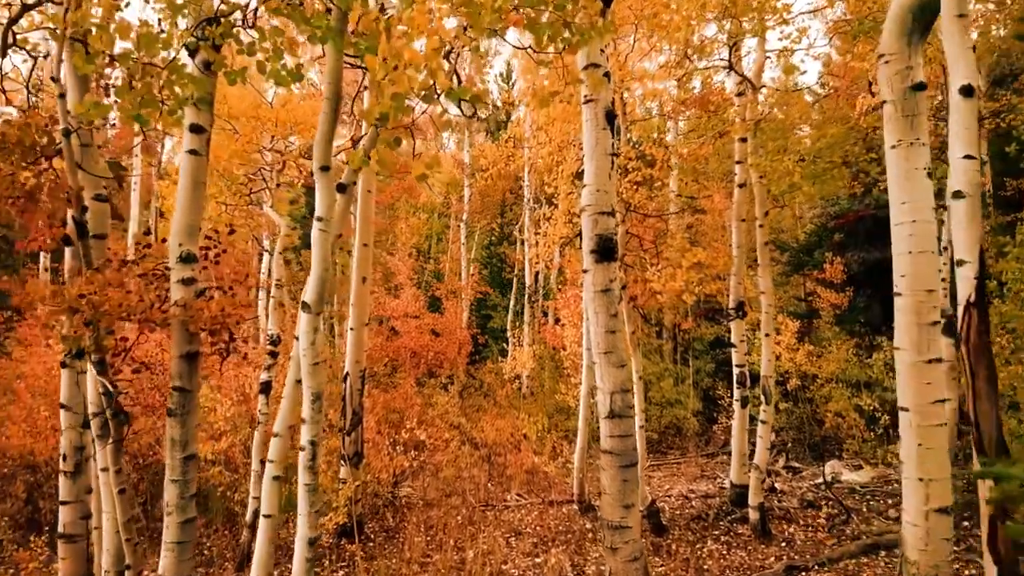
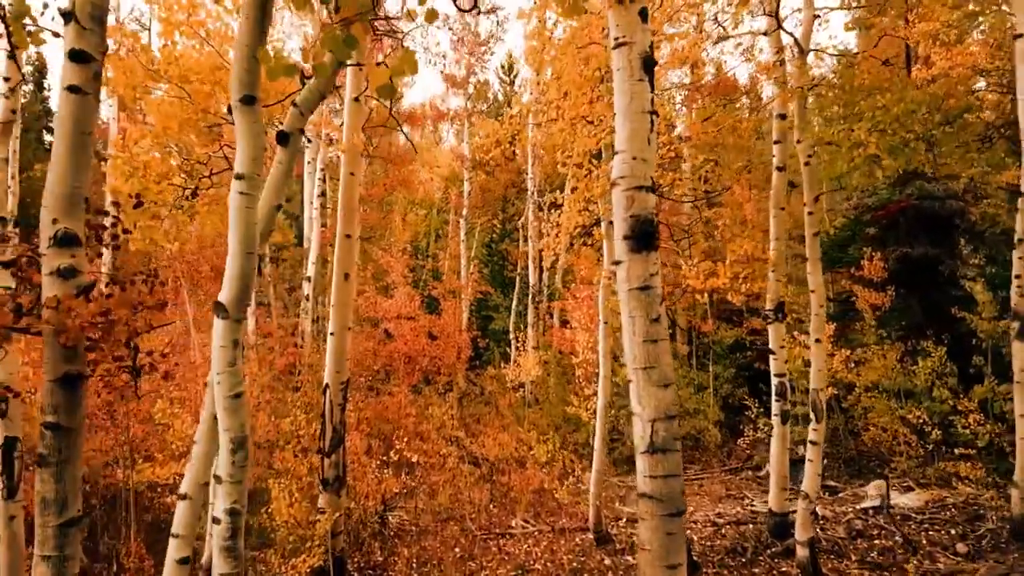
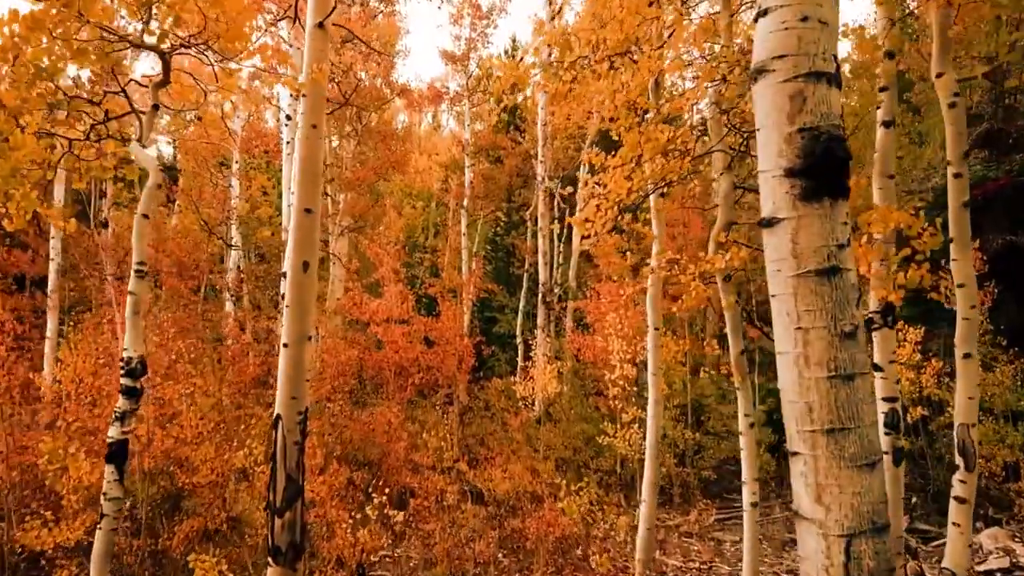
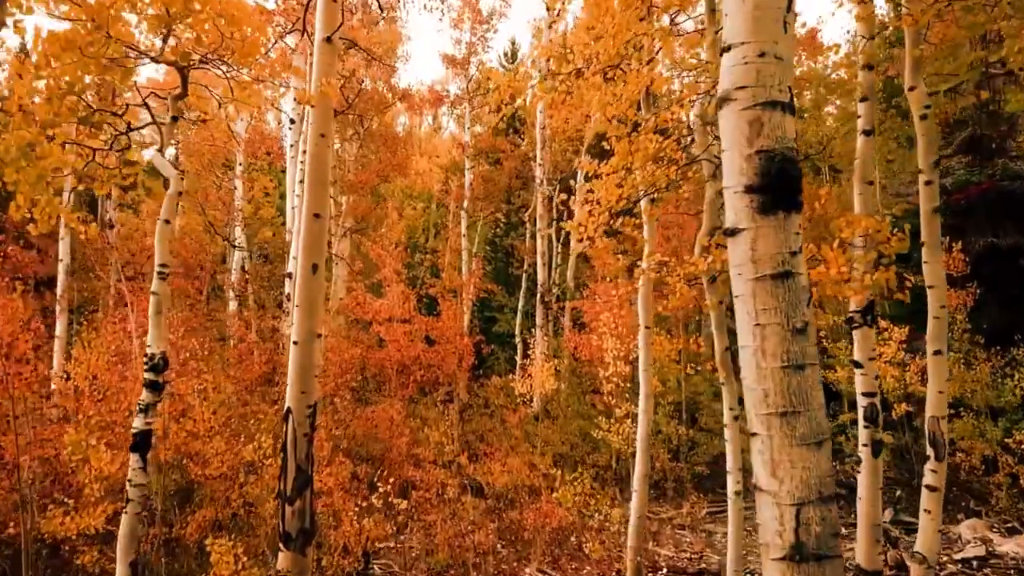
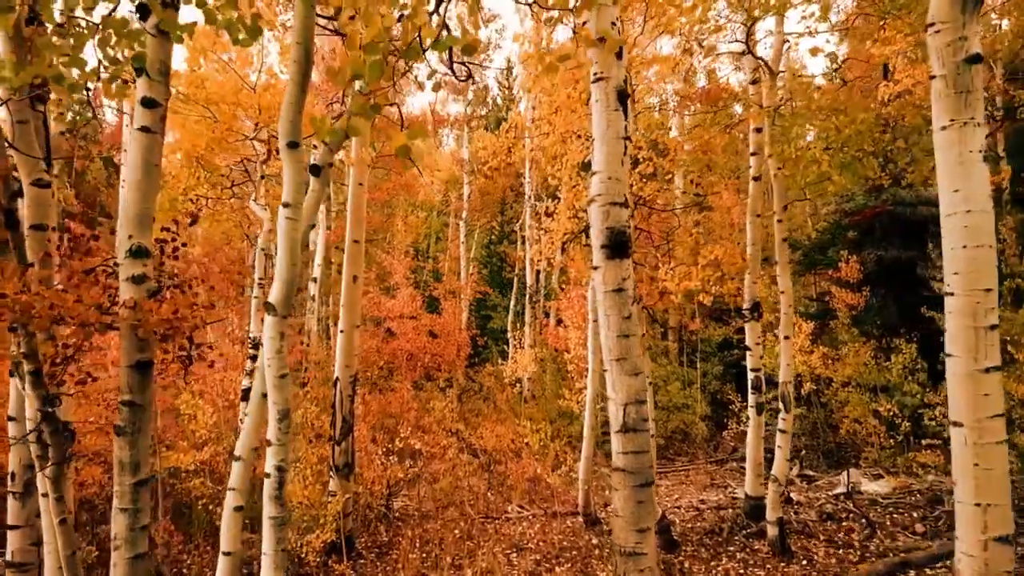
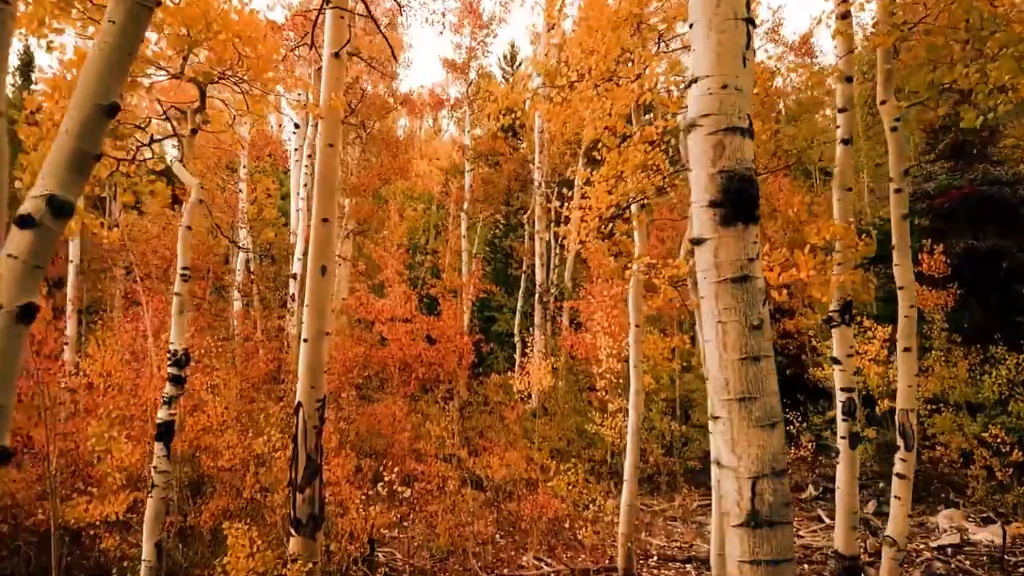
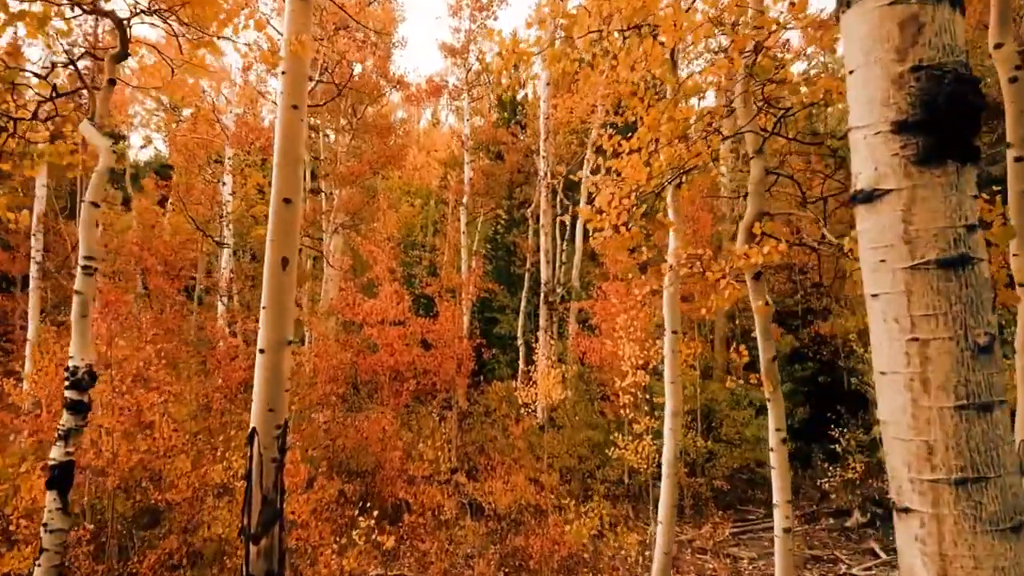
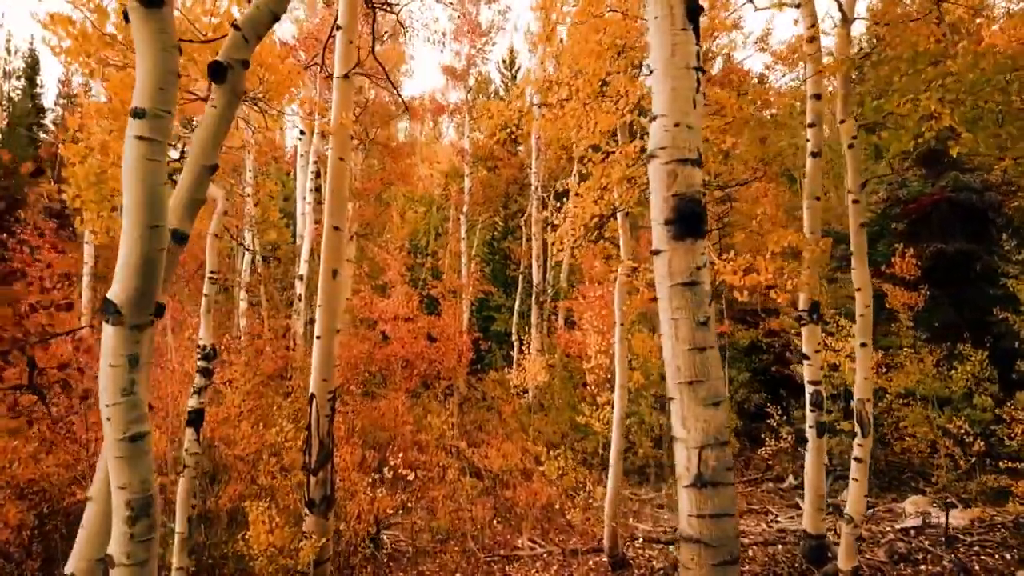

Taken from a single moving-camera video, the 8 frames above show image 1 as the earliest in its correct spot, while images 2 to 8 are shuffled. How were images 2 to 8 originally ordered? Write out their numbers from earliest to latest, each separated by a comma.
5, 2, 8, 6, 4, 3, 7
